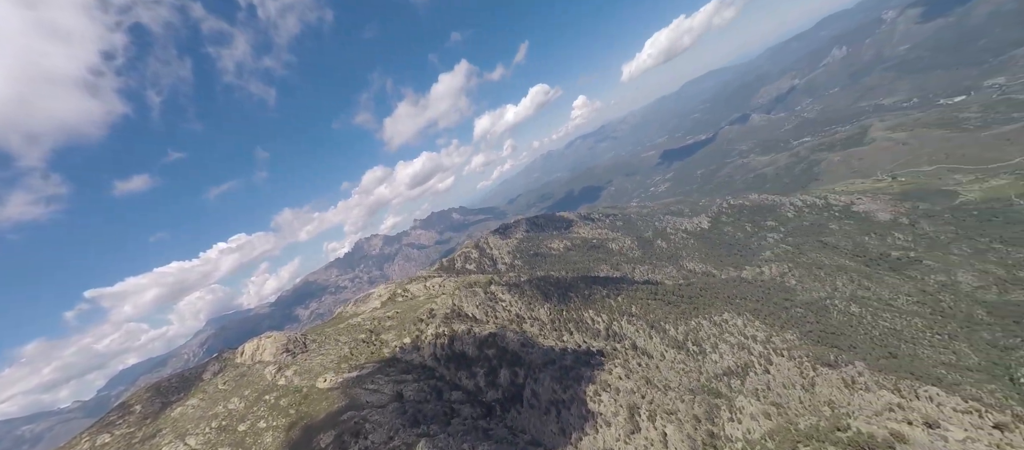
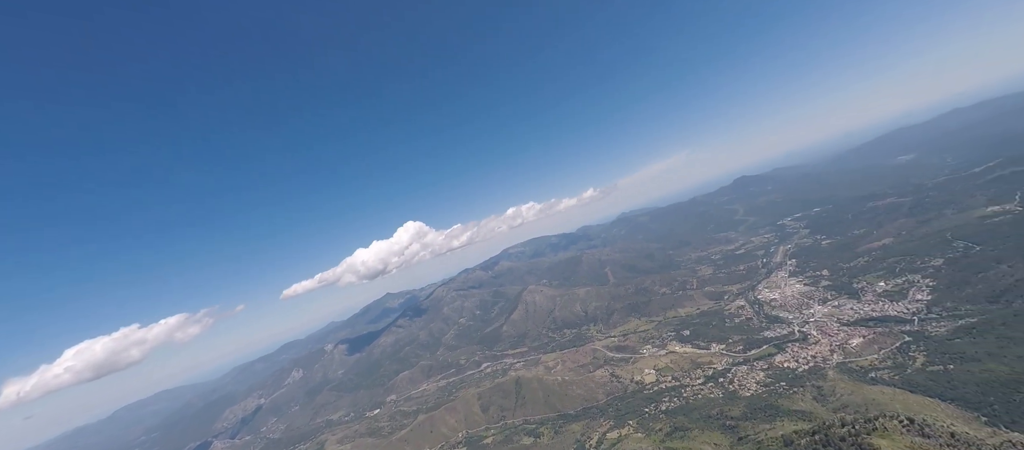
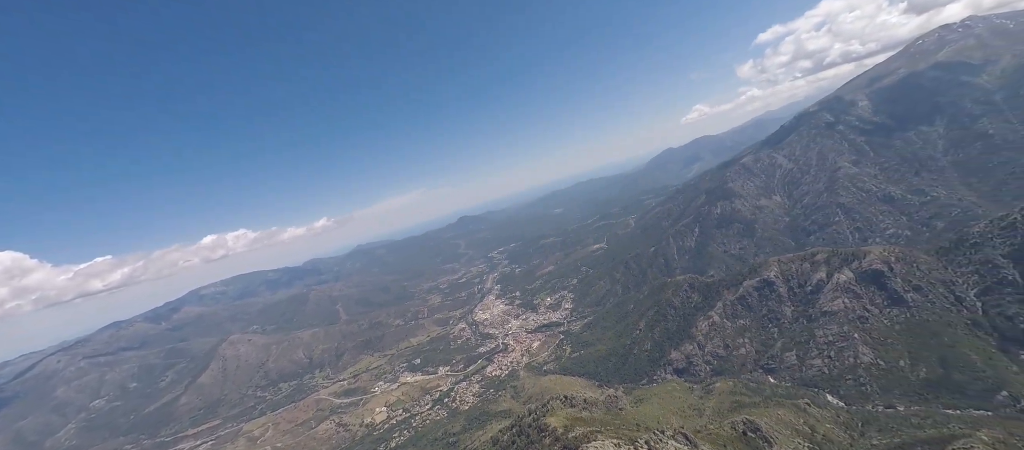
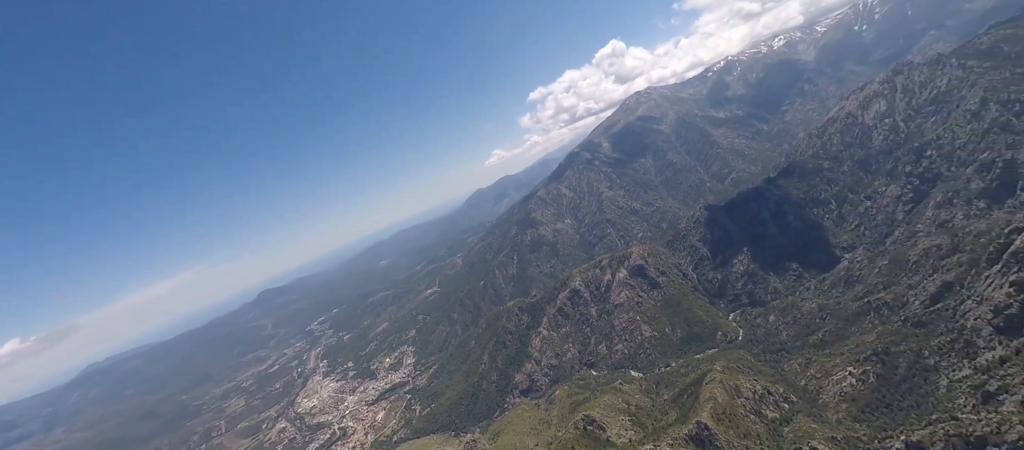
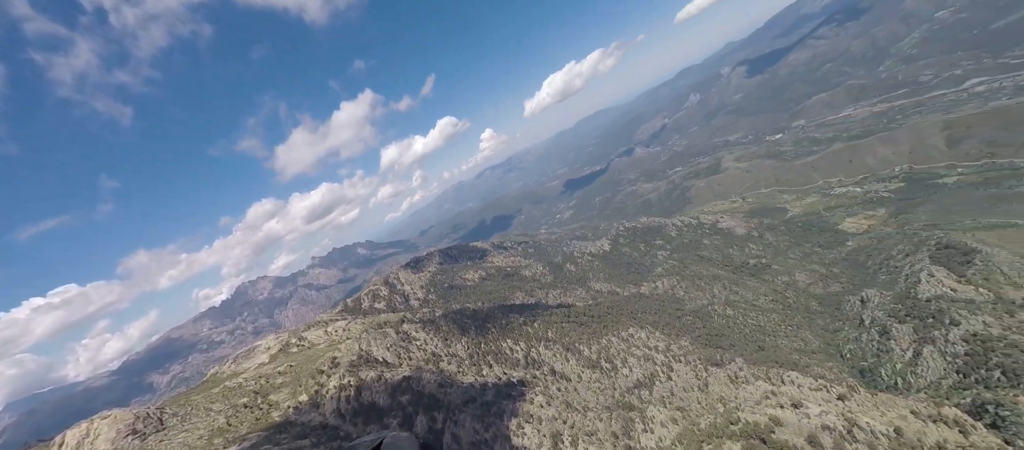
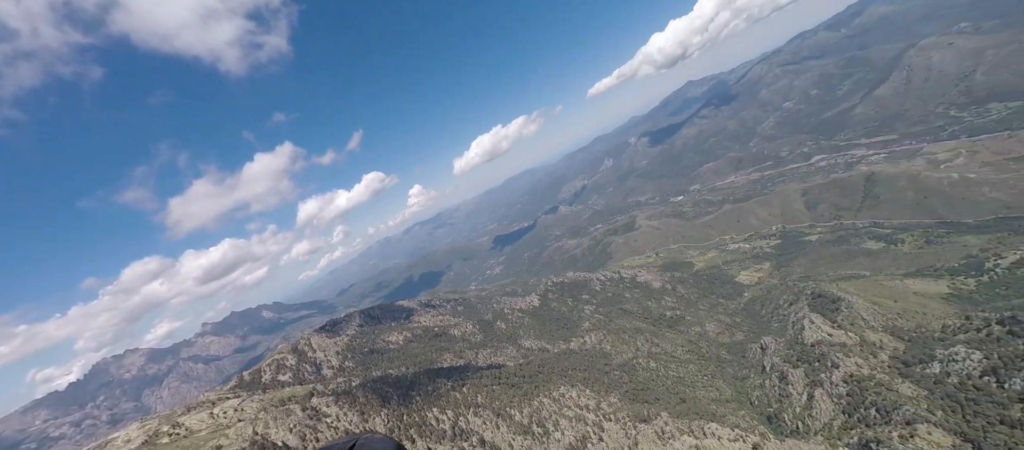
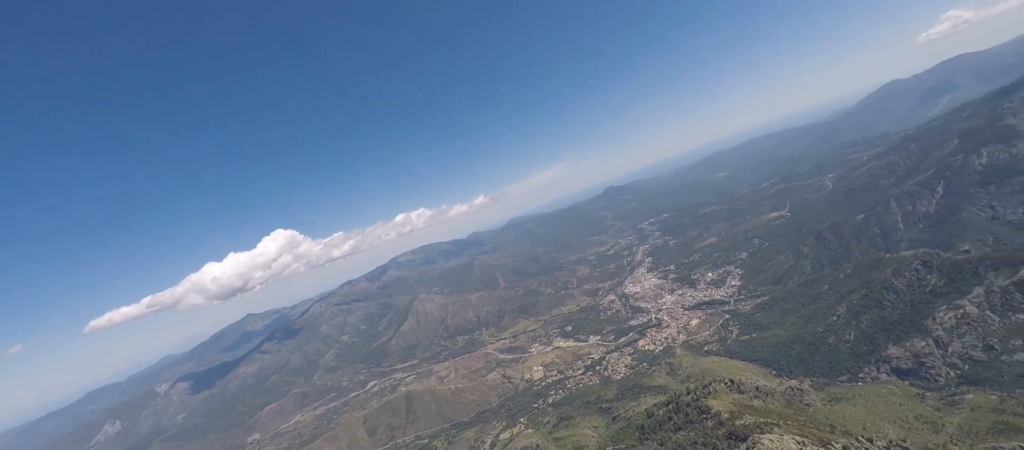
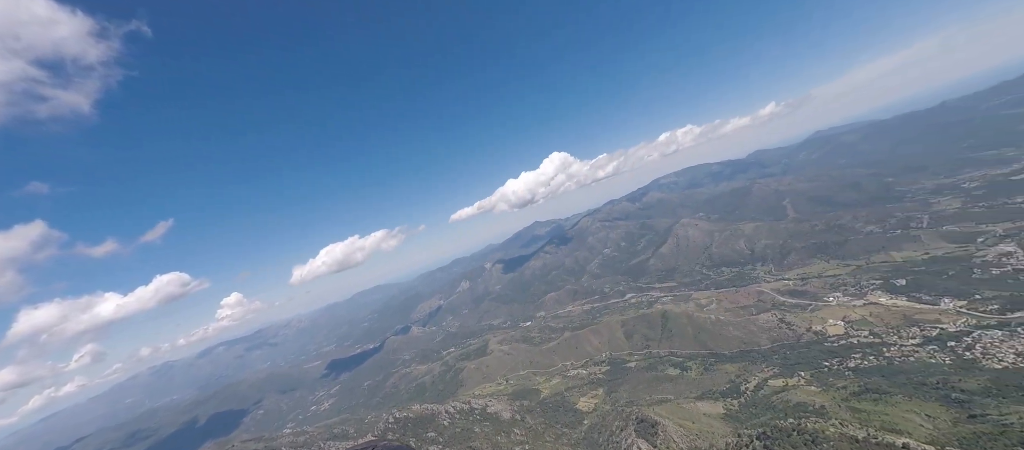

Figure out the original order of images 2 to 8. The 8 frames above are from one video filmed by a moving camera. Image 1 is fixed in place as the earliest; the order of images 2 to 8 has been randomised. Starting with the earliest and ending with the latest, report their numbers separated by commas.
5, 6, 8, 2, 7, 3, 4
